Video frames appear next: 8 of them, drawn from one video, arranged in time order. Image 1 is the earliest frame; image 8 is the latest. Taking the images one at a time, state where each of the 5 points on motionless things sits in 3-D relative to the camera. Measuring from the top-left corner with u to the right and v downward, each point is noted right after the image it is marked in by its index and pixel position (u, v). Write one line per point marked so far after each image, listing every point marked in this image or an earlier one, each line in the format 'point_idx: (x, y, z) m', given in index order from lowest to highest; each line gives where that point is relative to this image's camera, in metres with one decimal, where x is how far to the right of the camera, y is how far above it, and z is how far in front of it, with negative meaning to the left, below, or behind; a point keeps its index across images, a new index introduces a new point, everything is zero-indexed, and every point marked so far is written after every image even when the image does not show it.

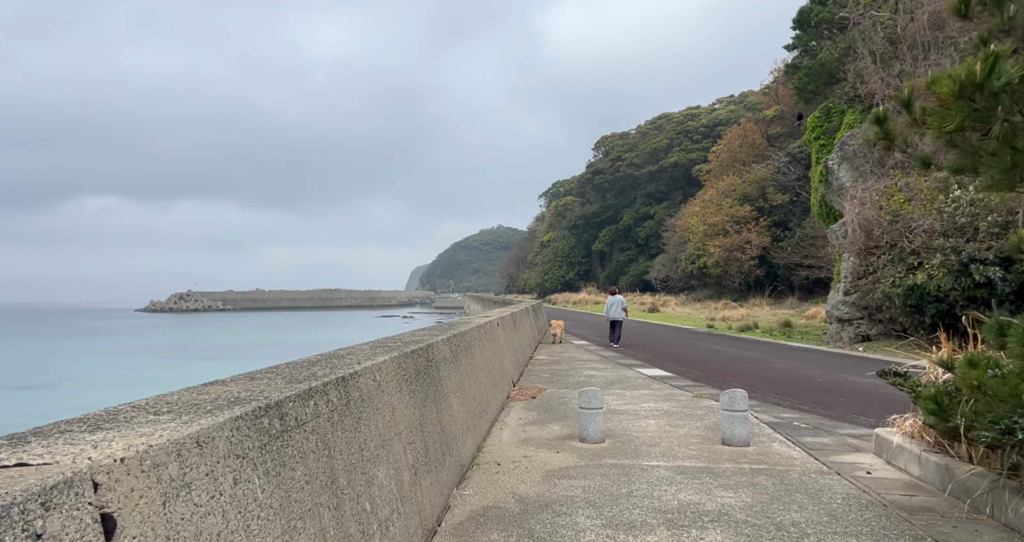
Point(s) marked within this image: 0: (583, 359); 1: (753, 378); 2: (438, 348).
0: (+1.4, -1.8, +13.7) m
1: (+3.8, -1.7, +10.4) m
2: (-0.6, -0.6, +5.4) m
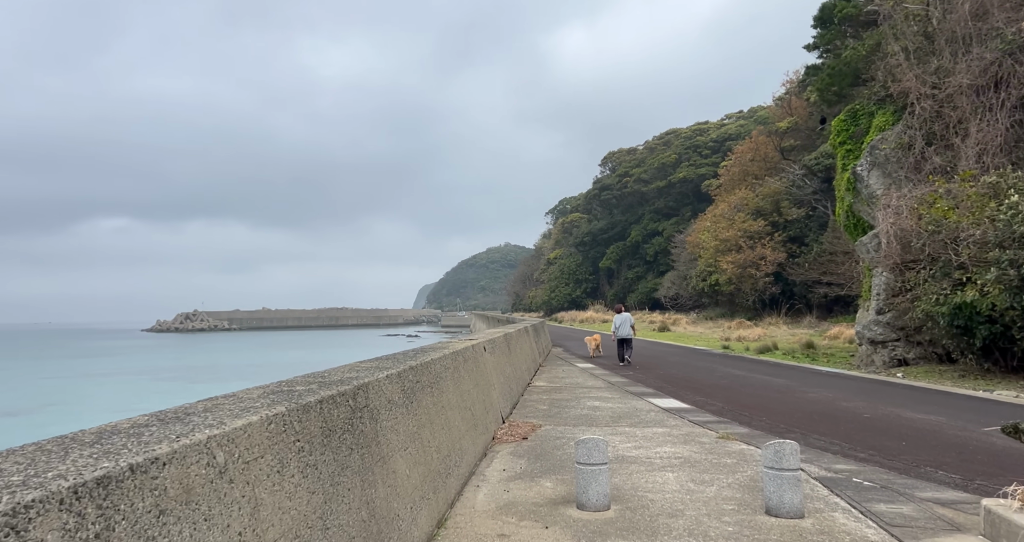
0: (+1.3, -2.1, +12.2) m
1: (+3.7, -1.9, +8.8) m
2: (-0.8, -0.7, +3.9) m
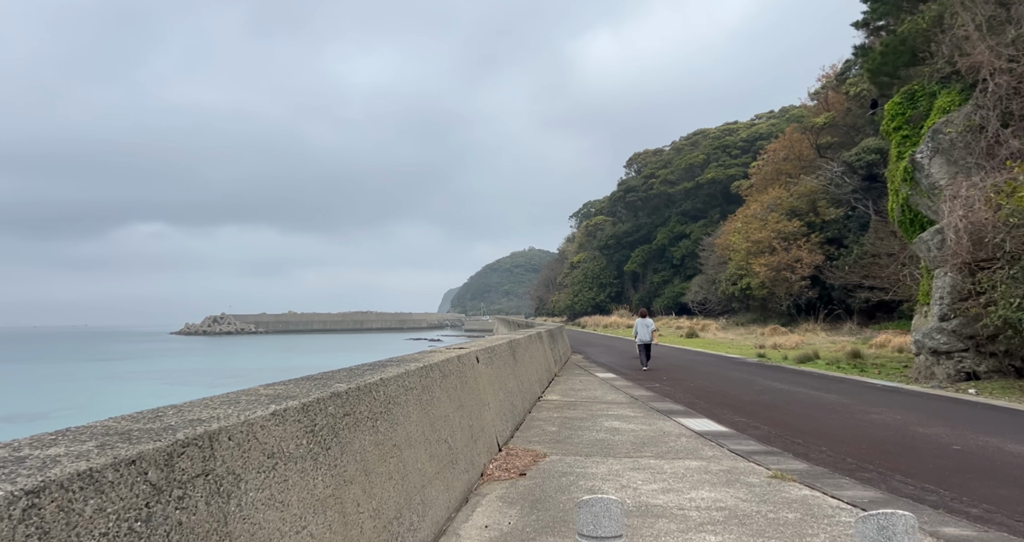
0: (+1.5, -2.1, +10.6) m
1: (+3.7, -1.8, +7.2) m
2: (-1.0, -0.6, +2.4) m
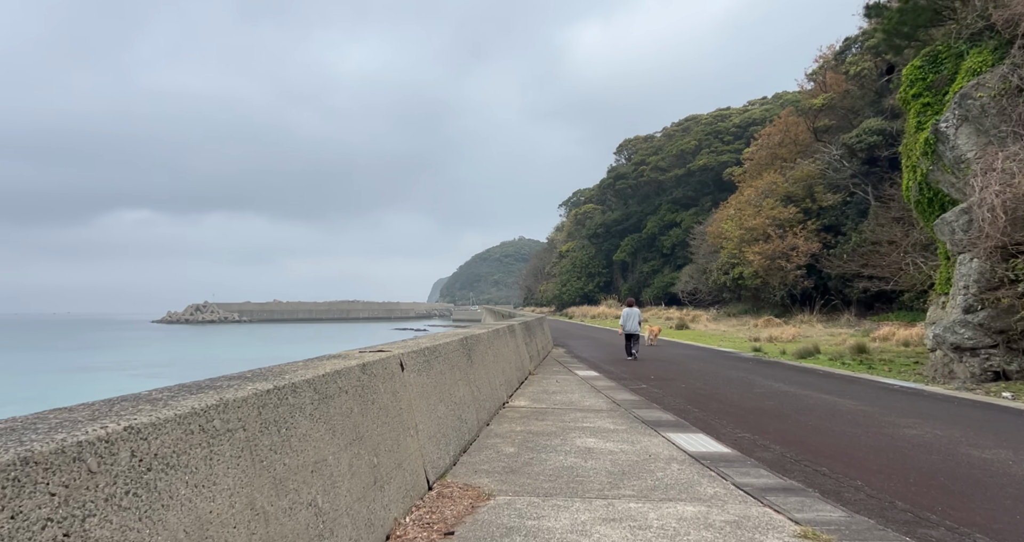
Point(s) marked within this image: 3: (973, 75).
0: (+0.9, -1.9, +8.9) m
1: (+3.2, -1.7, +5.5) m
2: (-1.4, -0.5, +0.7) m
3: (+8.1, +3.5, +11.7) m
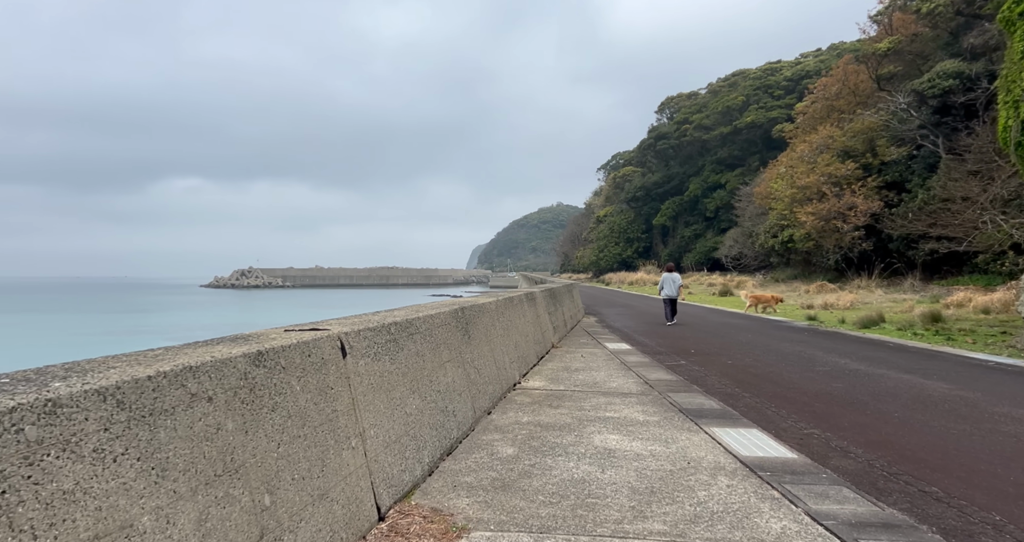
0: (+1.1, -1.4, +7.5) m
1: (+3.1, -1.3, +3.9) m
2: (-1.7, -0.4, -0.6) m
3: (+8.4, +4.1, +9.5) m
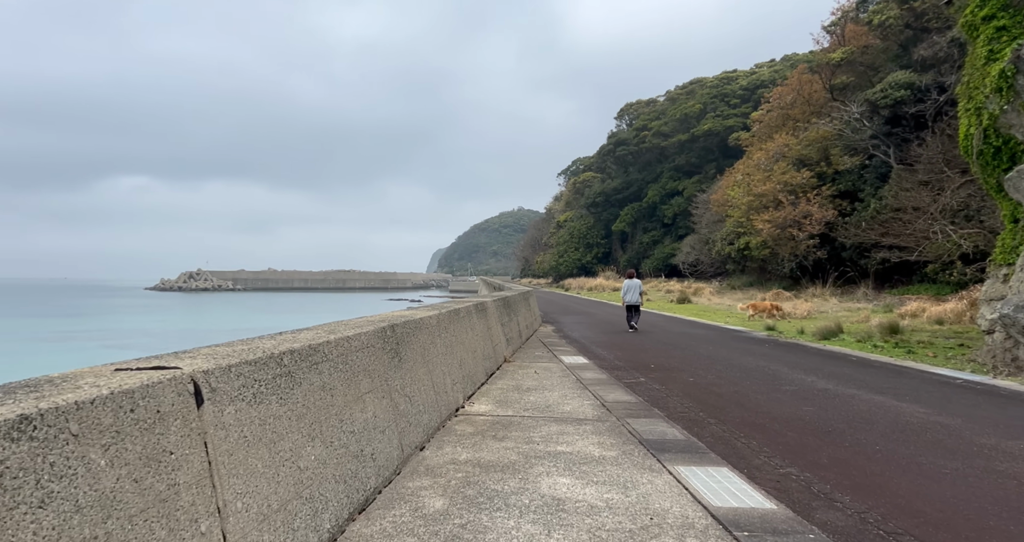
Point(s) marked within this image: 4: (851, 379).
0: (+0.5, -1.5, +6.7) m
1: (+2.7, -1.5, +3.3) m
2: (-1.8, -0.5, -1.6) m
3: (+7.7, +3.9, +9.2) m
4: (+4.6, -1.5, +9.1) m
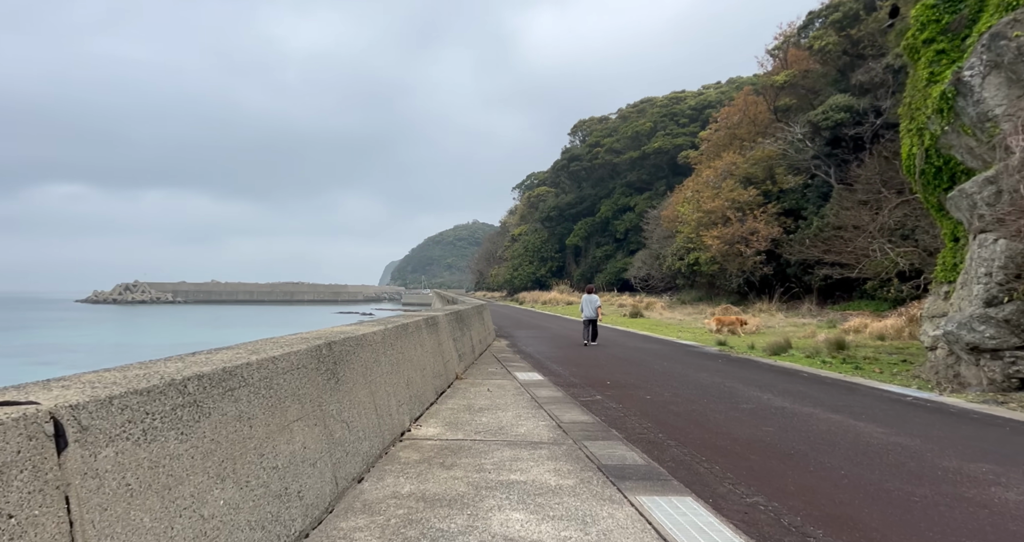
0: (0.0, -1.6, +6.3) m
1: (+2.5, -1.5, +3.0) m
2: (-1.7, -0.4, -2.1) m
3: (+7.0, +3.7, +9.4) m
4: (+4.0, -1.7, +9.0) m
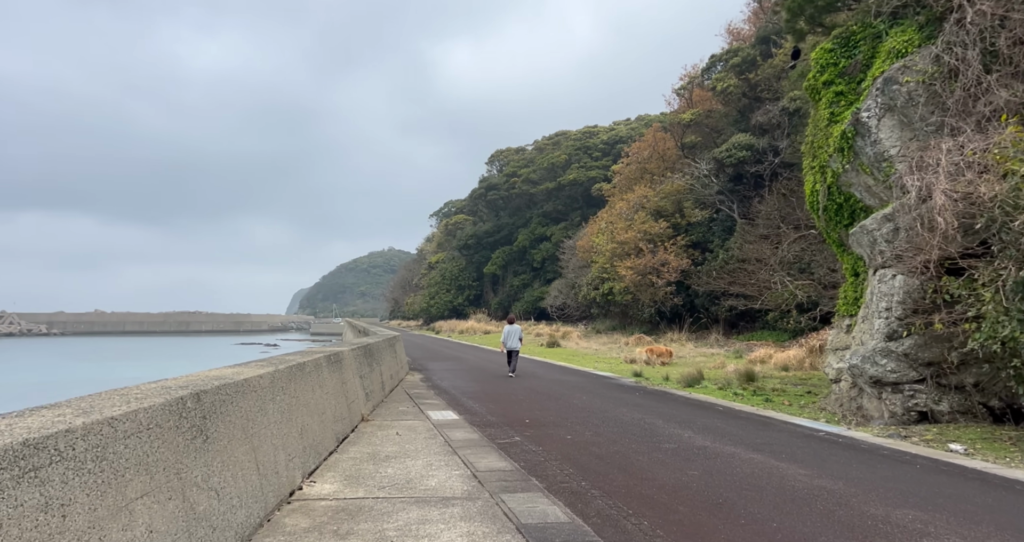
0: (-0.8, -1.9, +5.6) m
1: (+2.1, -1.7, +2.7) m
2: (-1.4, -0.4, -2.9) m
3: (+5.8, +3.2, +9.8) m
4: (+2.8, -2.2, +8.8) m
